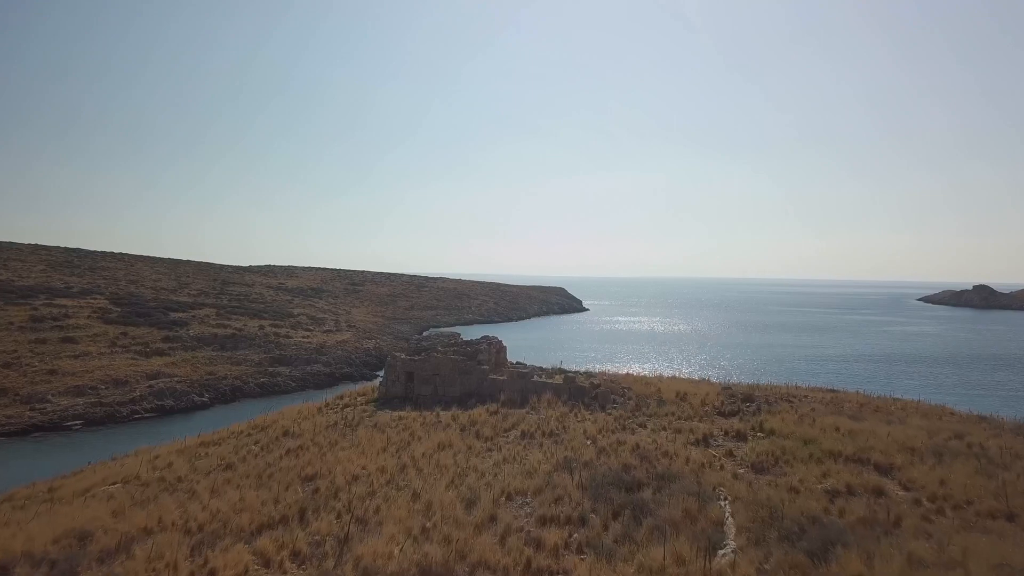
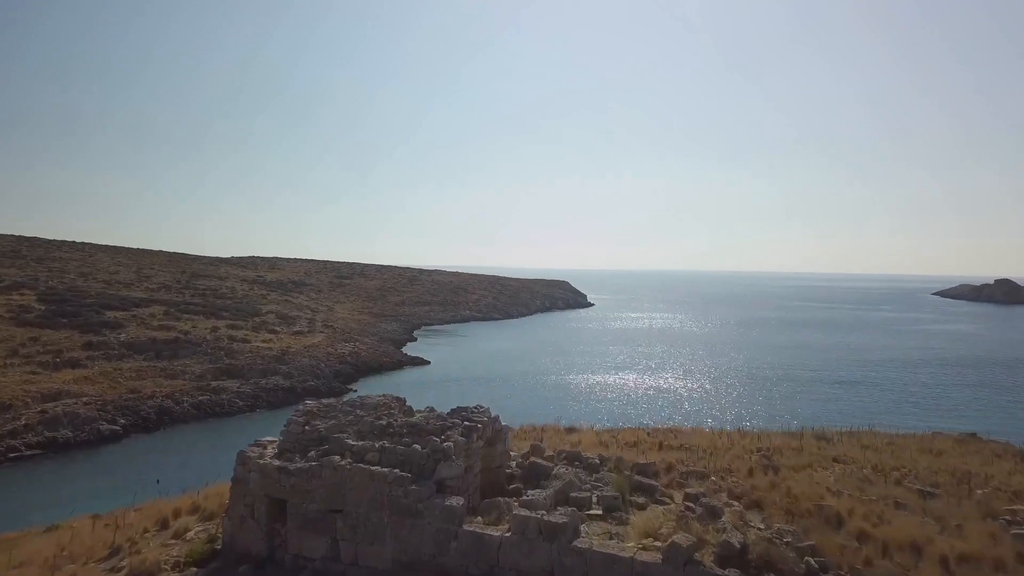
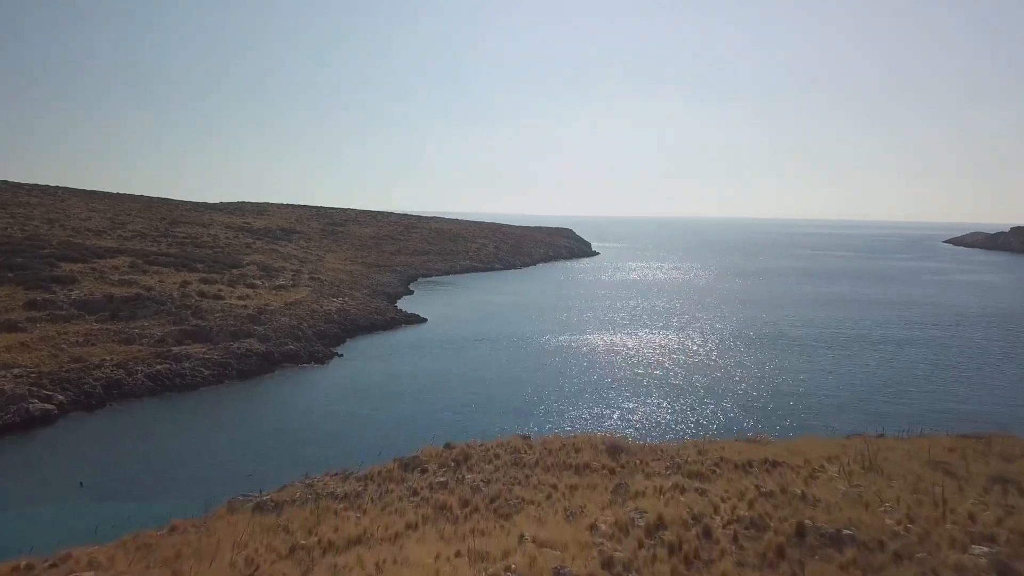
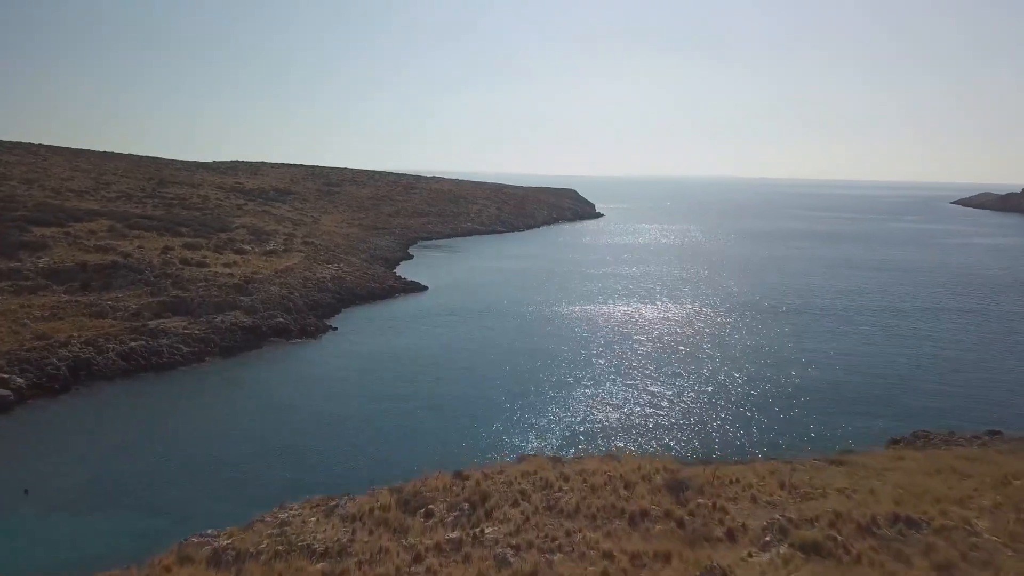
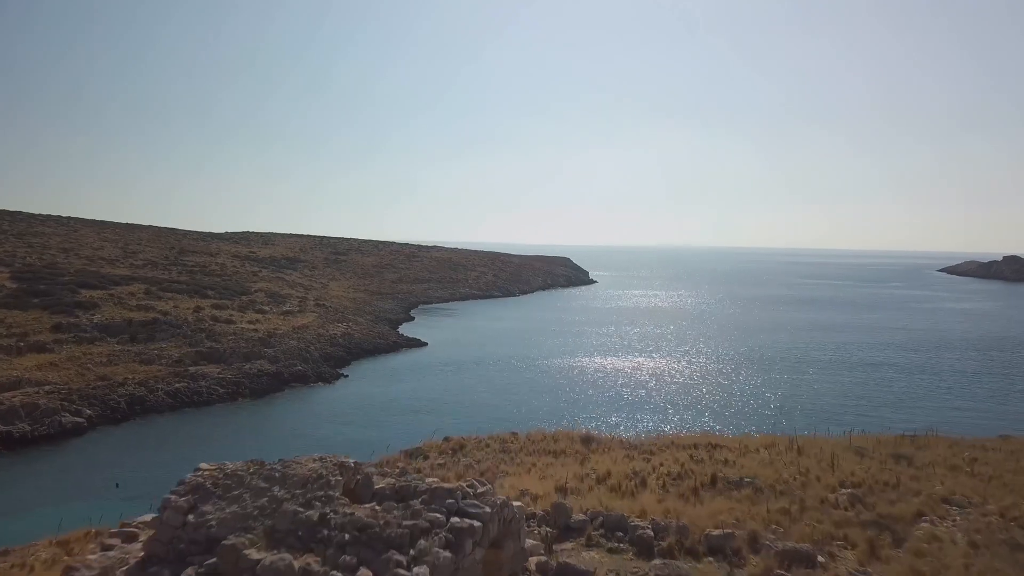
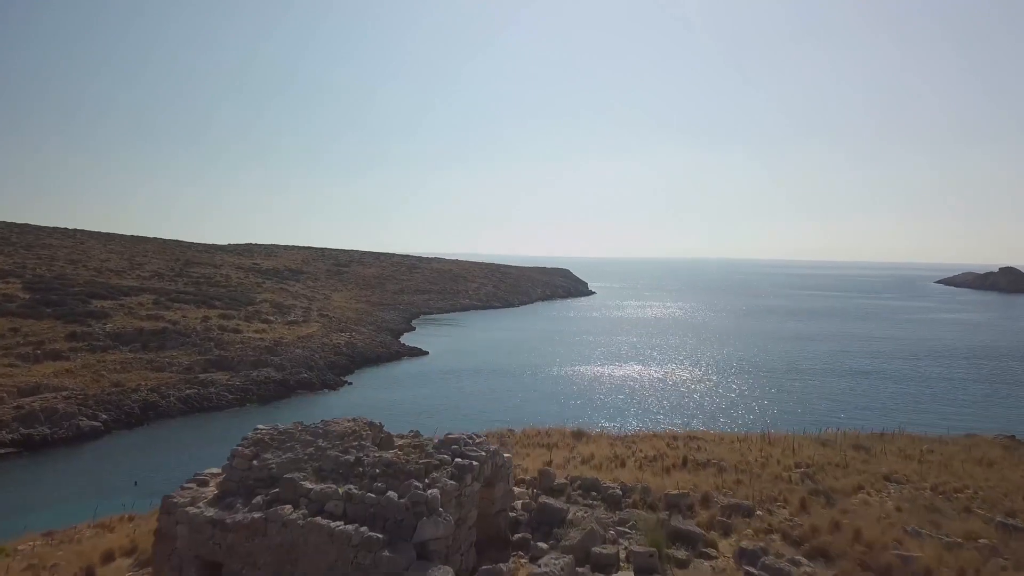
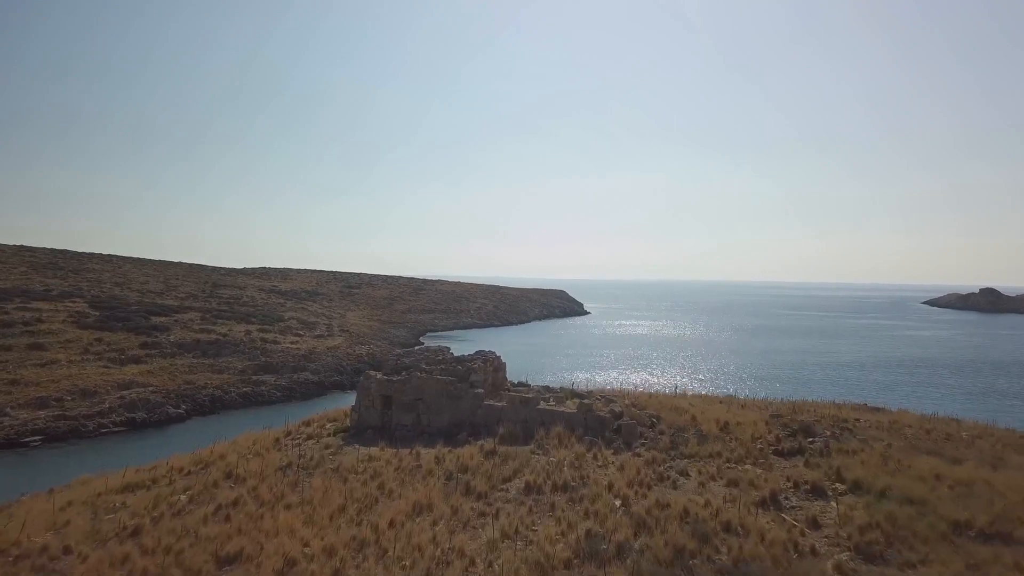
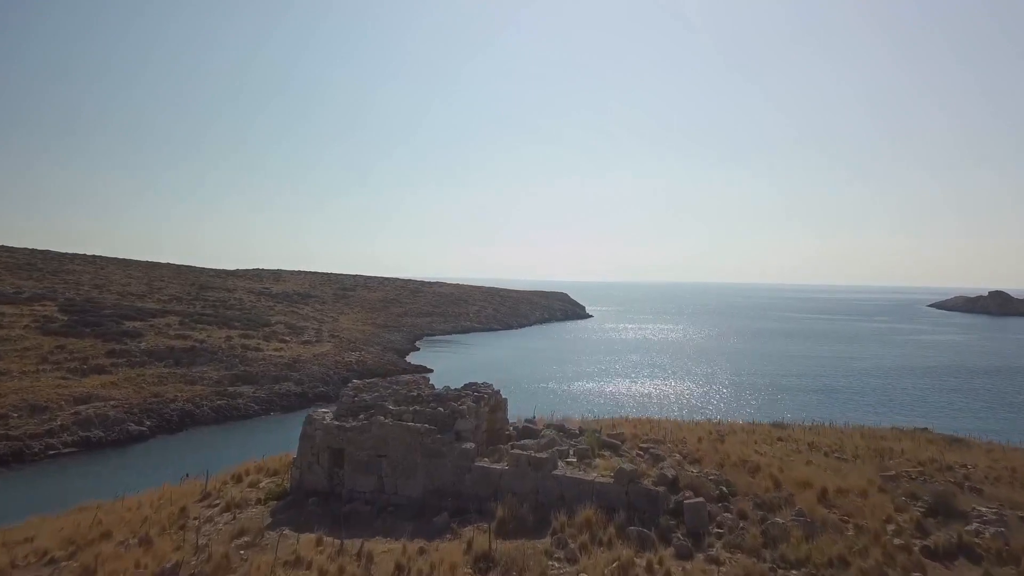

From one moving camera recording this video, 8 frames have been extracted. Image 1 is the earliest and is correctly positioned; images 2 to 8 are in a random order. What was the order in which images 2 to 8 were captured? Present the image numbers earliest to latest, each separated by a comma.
7, 8, 2, 6, 5, 3, 4
